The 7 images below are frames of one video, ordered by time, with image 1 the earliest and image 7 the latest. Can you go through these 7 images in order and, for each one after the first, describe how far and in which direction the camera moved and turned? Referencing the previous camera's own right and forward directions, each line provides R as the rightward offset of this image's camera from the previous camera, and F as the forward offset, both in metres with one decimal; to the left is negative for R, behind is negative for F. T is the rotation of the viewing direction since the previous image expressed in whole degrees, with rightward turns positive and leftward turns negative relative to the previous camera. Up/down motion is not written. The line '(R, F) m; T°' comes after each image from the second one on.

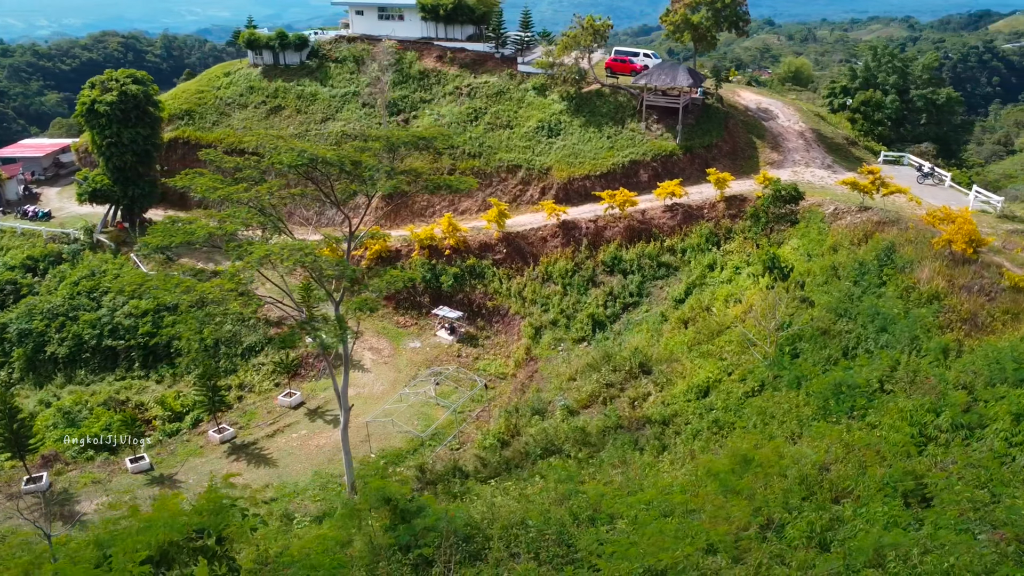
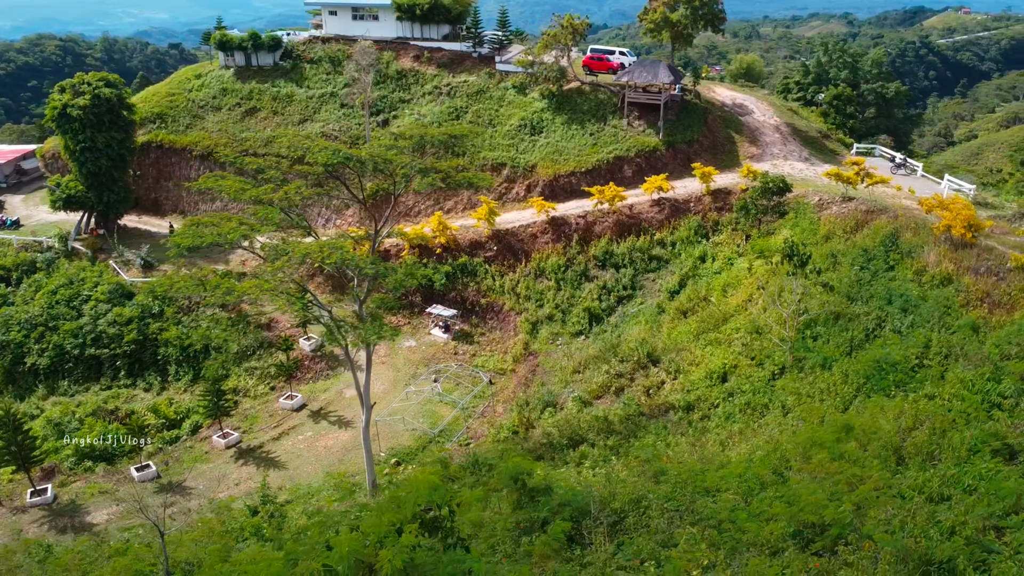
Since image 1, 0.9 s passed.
(-1.0, -0.1) m; +3°
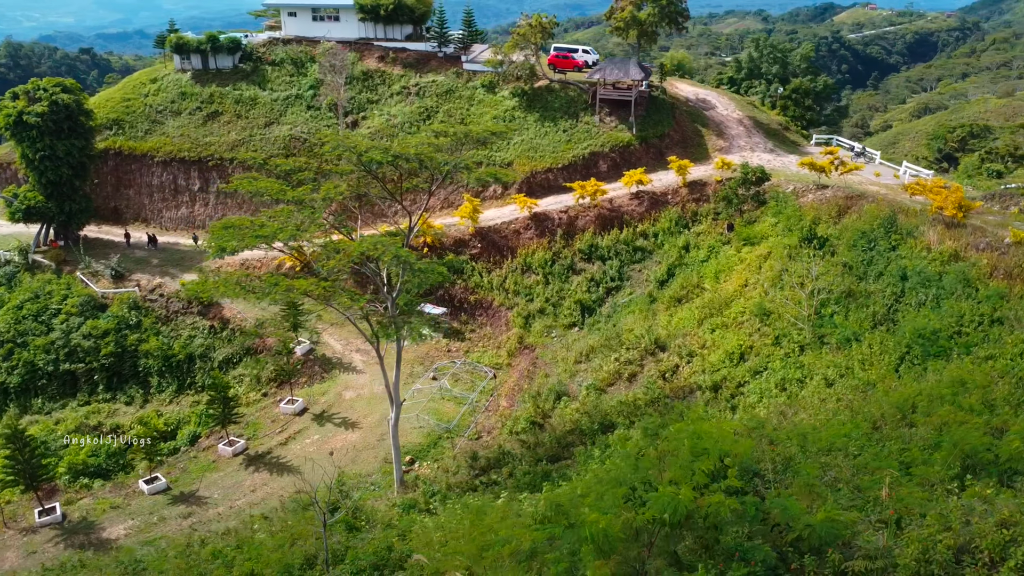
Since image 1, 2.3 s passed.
(-1.4, -0.2) m; +4°
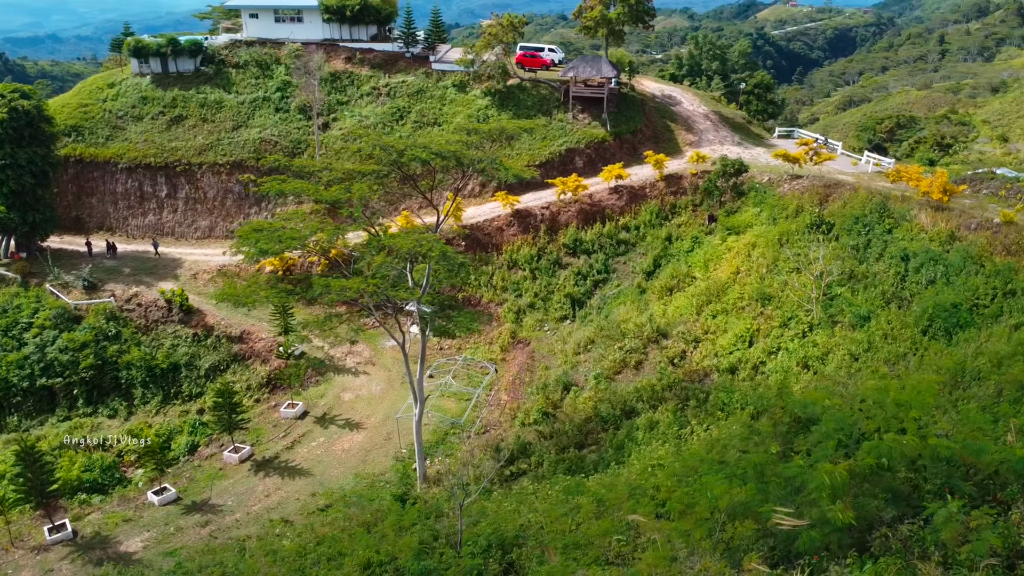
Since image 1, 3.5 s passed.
(-1.2, -0.2) m; +4°
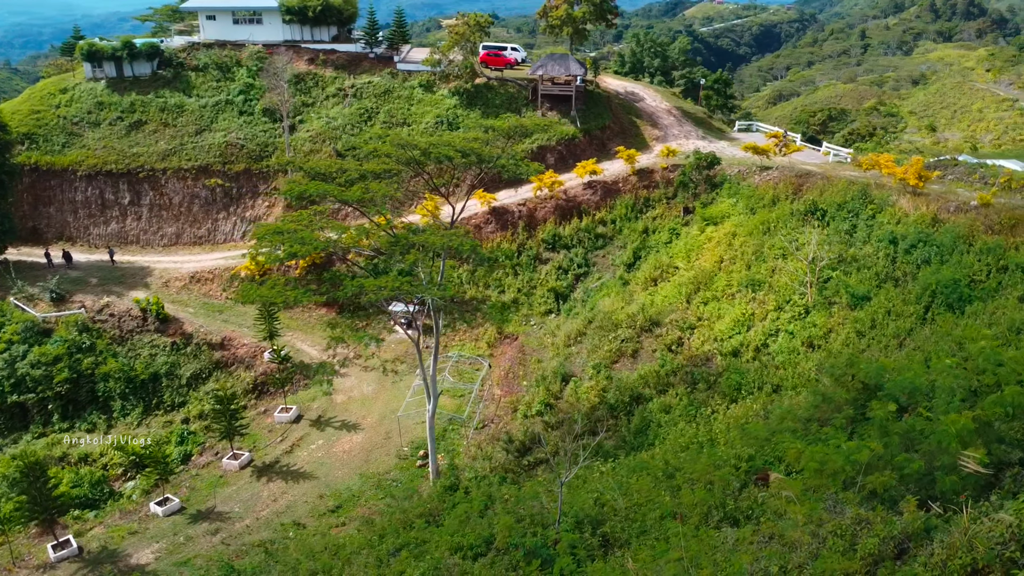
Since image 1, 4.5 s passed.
(-1.0, -0.2) m; +4°
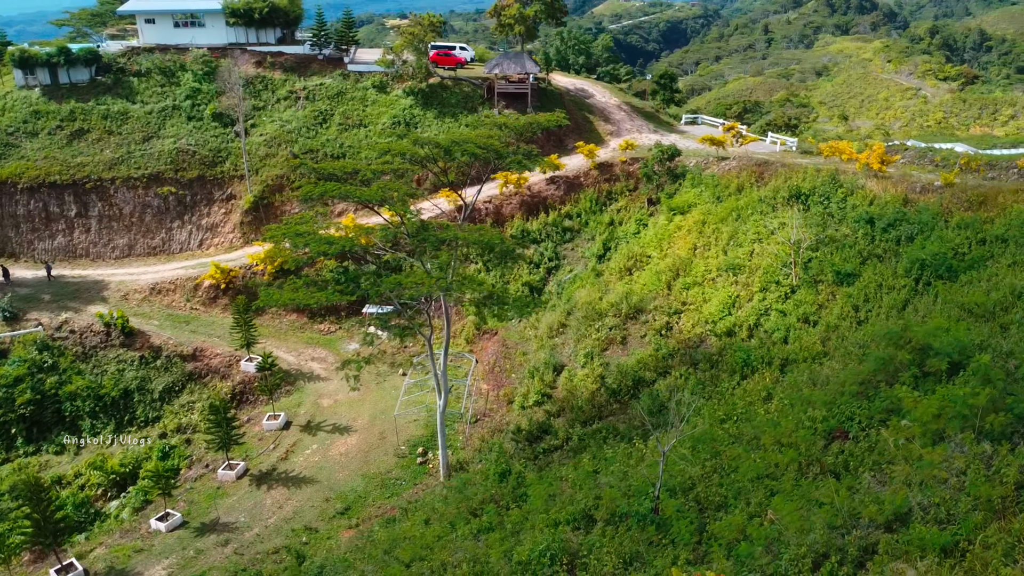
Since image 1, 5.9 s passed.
(-1.3, -0.3) m; +5°
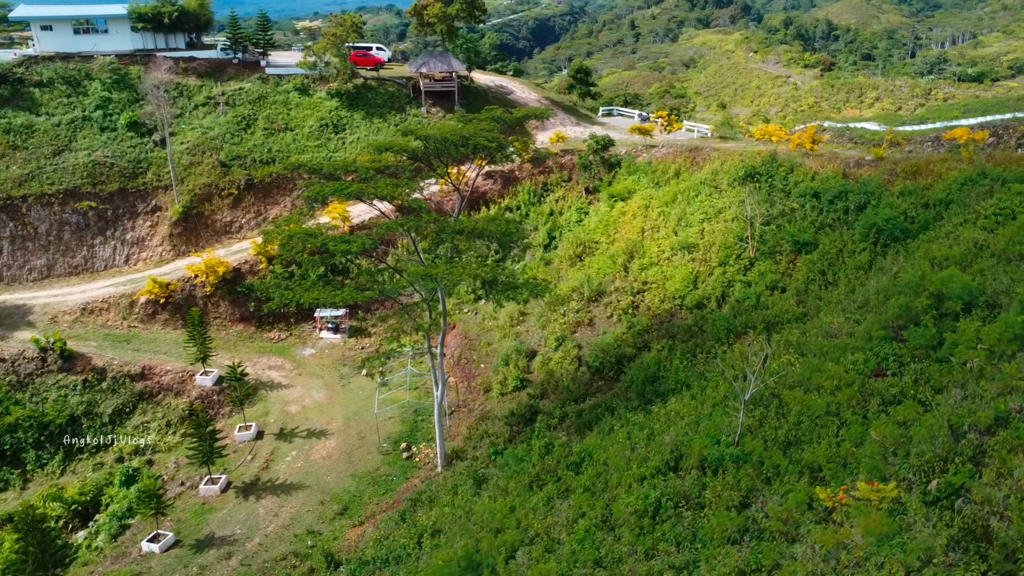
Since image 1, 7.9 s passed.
(-1.6, -0.4) m; +8°
